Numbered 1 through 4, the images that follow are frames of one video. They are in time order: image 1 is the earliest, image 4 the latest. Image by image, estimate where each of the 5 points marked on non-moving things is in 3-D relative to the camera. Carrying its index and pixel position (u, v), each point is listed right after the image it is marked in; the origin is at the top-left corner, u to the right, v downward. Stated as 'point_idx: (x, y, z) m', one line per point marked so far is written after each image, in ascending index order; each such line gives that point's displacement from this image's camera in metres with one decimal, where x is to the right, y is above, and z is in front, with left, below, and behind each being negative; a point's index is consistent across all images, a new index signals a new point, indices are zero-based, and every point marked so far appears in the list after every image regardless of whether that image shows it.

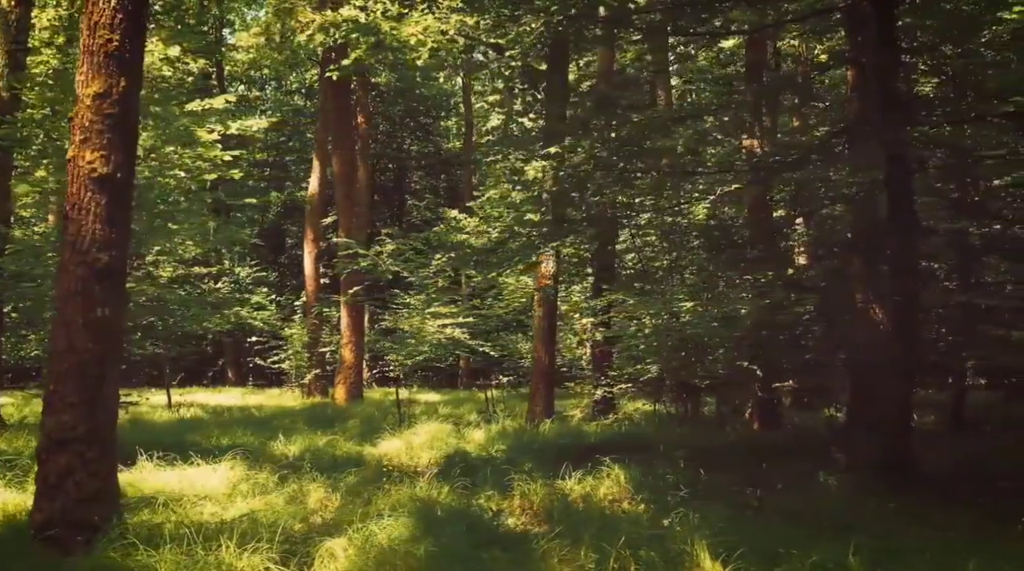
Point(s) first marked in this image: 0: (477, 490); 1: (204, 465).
0: (-0.4, -2.0, +12.8) m
1: (-3.1, -1.8, +13.1) m
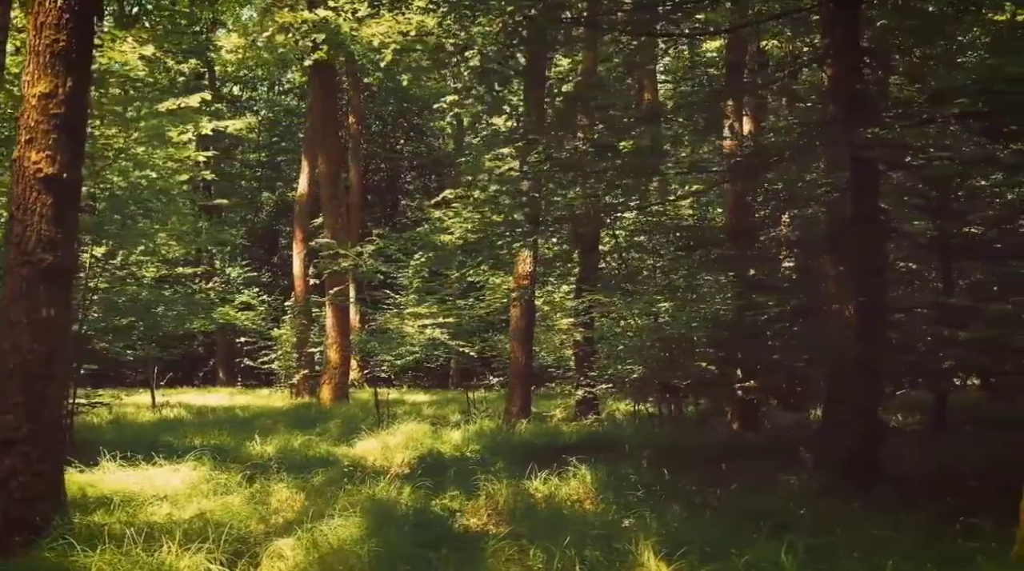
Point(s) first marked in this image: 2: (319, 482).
0: (-0.7, -2.0, +12.8) m
1: (-3.5, -1.8, +13.1) m
2: (-1.9, -2.0, +12.9) m
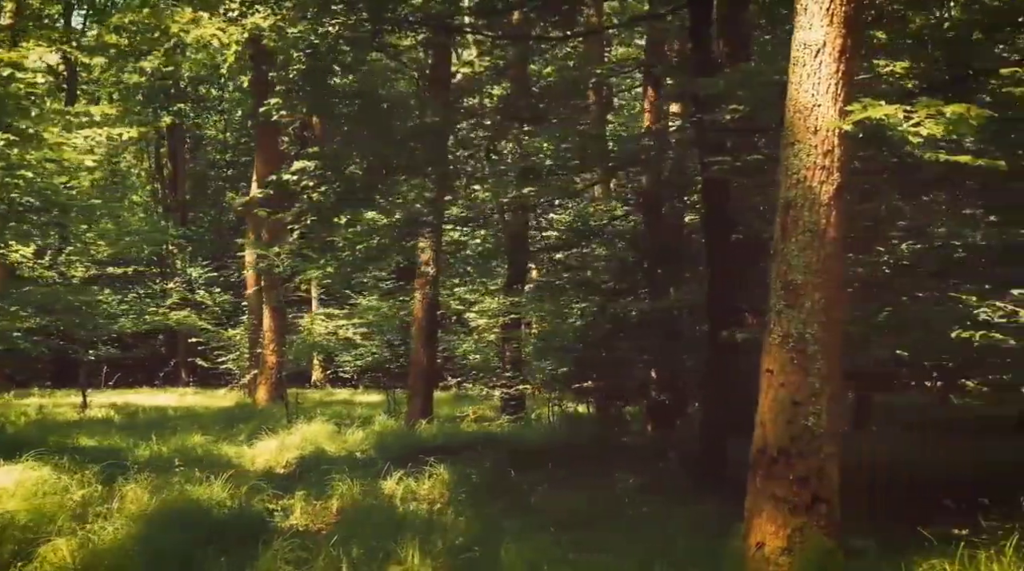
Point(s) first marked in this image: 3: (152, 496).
0: (-2.2, -2.0, +12.9) m
1: (-5.0, -1.8, +13.1) m
2: (-3.4, -2.0, +12.9) m
3: (-3.3, -2.0, +12.0) m
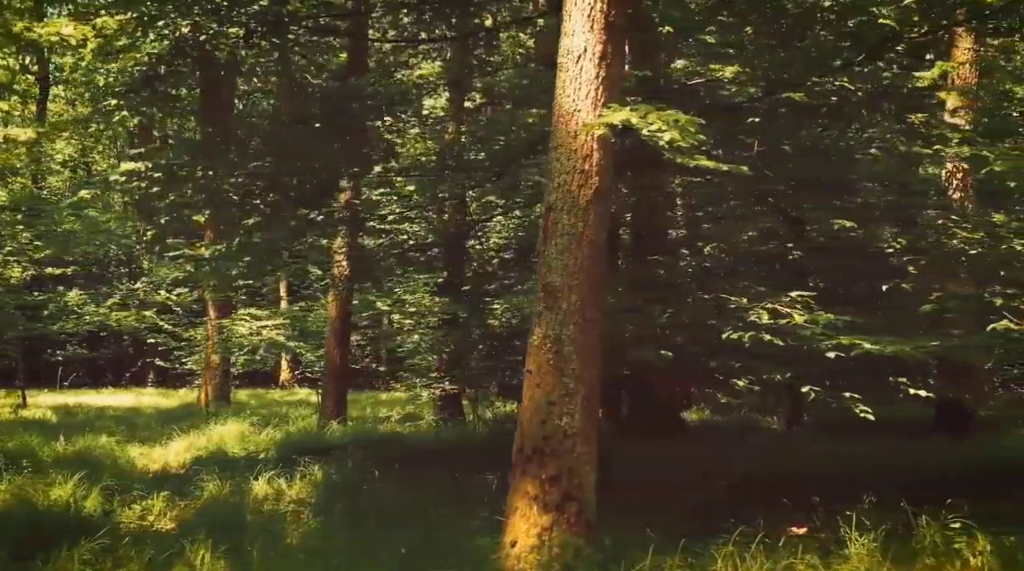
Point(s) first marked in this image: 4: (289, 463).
0: (-3.6, -2.0, +12.9) m
1: (-6.3, -1.8, +13.0) m
2: (-4.7, -2.0, +12.9) m
3: (-4.6, -2.0, +11.9) m
4: (-2.6, -2.0, +15.0) m
